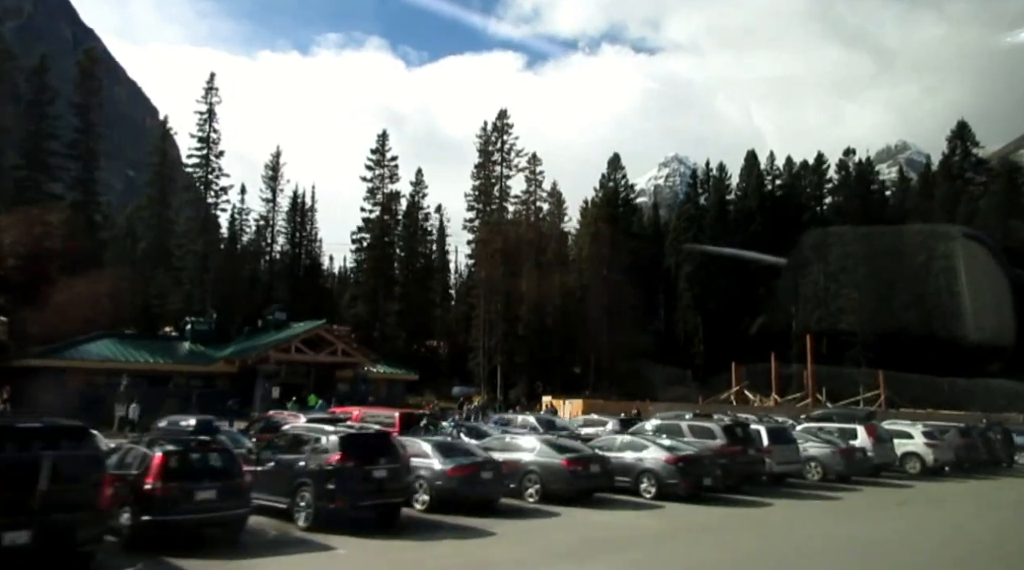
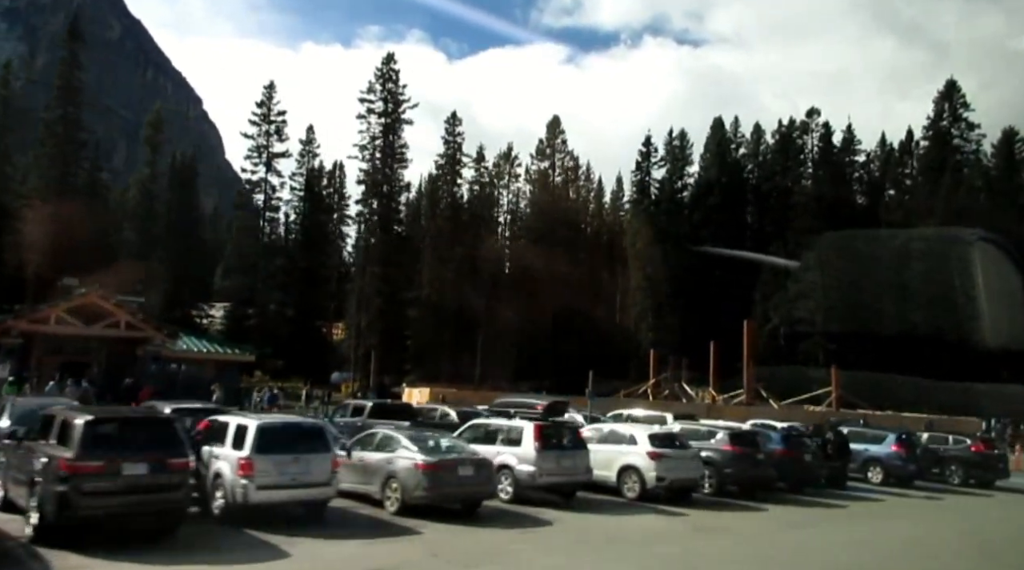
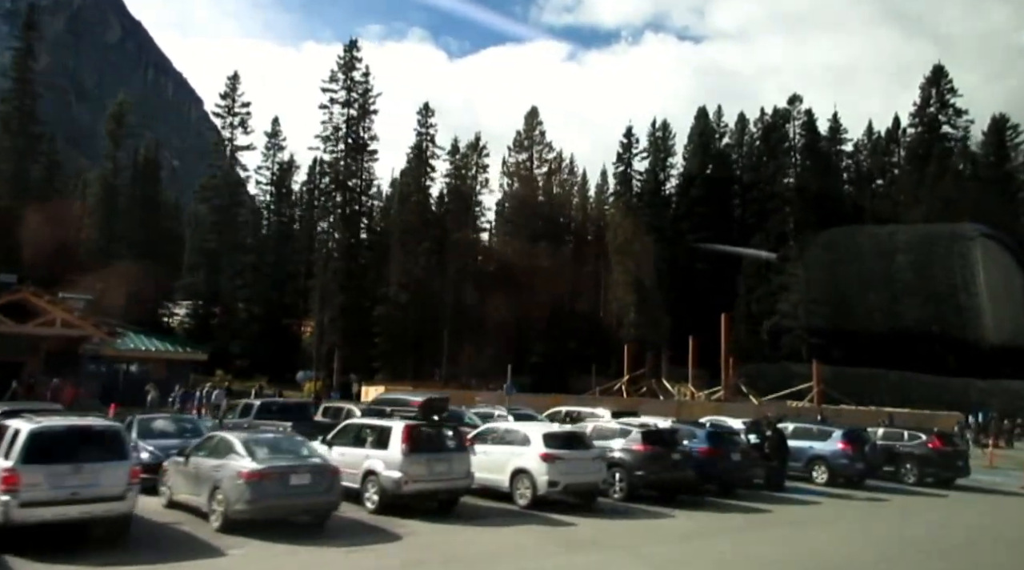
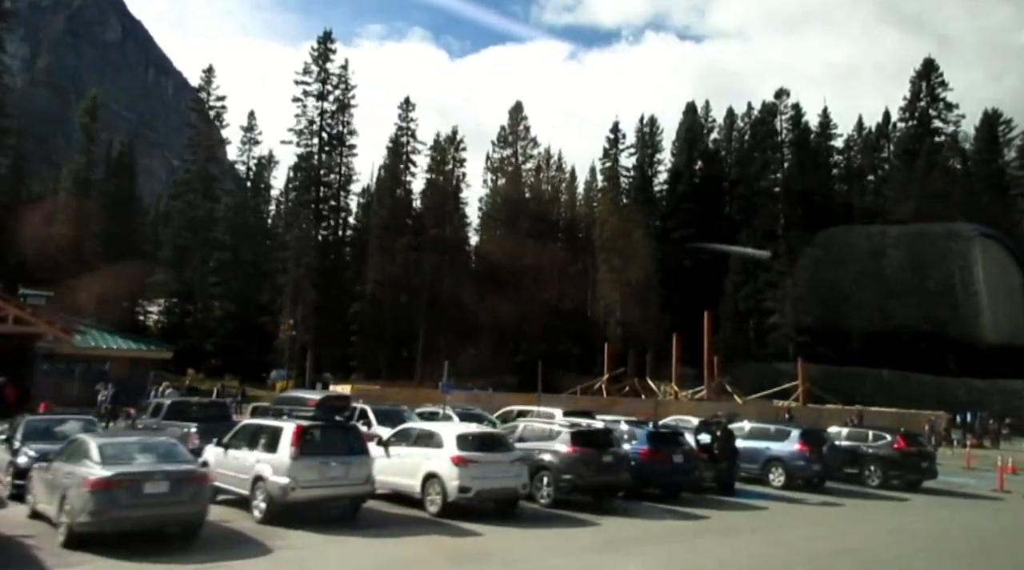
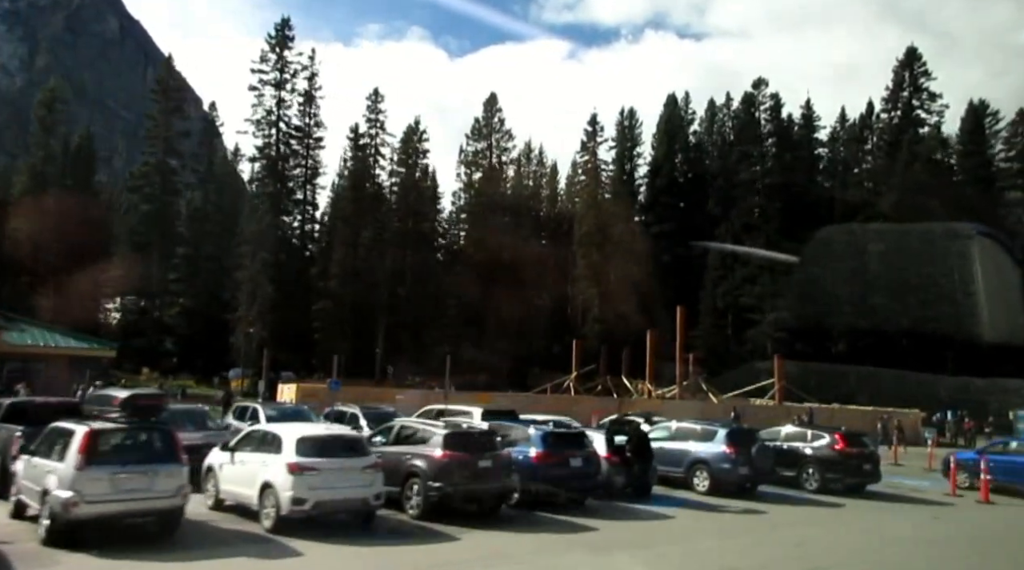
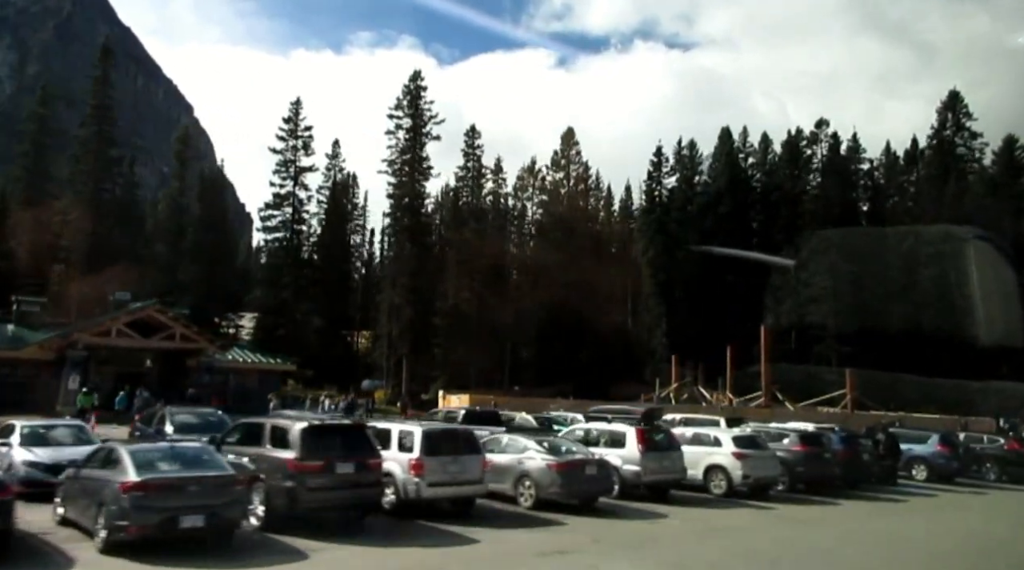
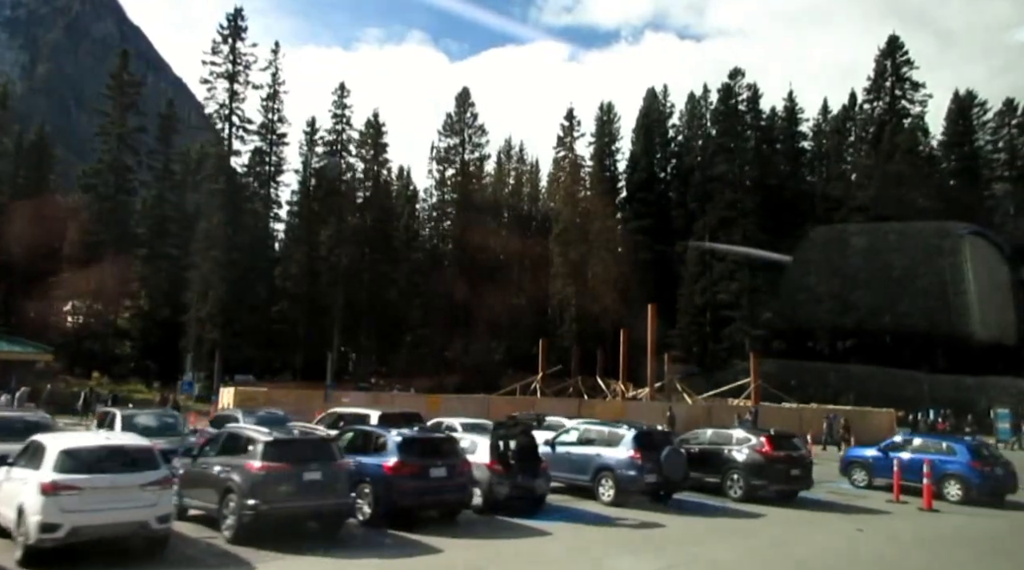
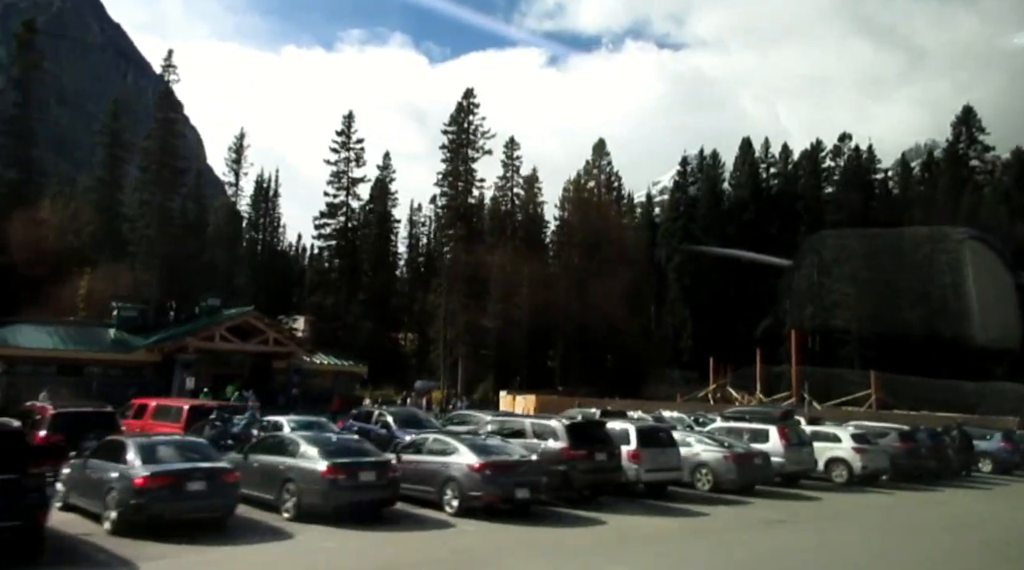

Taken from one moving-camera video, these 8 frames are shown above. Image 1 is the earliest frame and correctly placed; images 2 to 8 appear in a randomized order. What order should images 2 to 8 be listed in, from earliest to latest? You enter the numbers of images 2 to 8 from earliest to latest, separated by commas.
8, 6, 2, 3, 4, 5, 7
